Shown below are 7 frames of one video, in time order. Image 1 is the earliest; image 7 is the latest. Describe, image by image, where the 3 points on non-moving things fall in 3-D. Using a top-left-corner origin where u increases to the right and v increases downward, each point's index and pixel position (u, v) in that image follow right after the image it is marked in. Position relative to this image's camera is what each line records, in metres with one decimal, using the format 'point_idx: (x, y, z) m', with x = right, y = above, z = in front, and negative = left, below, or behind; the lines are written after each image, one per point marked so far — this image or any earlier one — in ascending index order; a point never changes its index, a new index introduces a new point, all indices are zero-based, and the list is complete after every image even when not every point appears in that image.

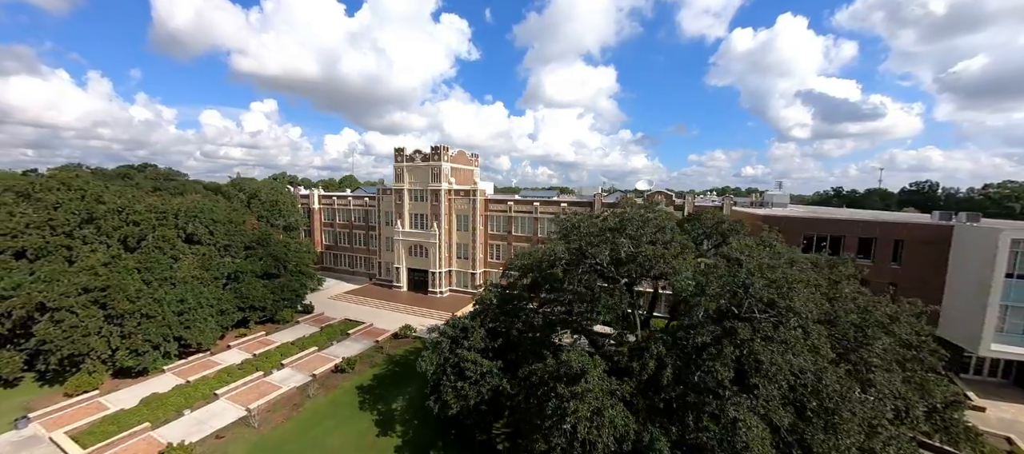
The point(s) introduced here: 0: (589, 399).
0: (+1.9, -4.7, +9.9) m
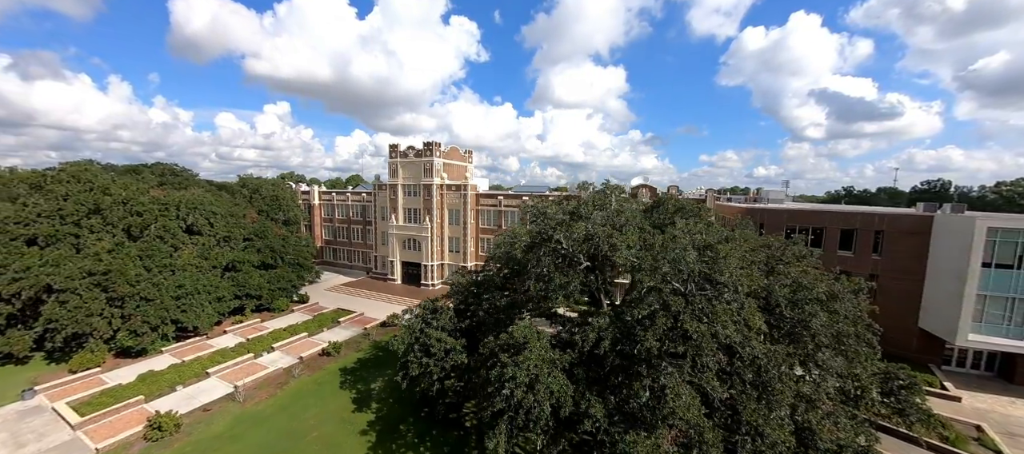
0: (+0.3, -4.1, +10.6) m
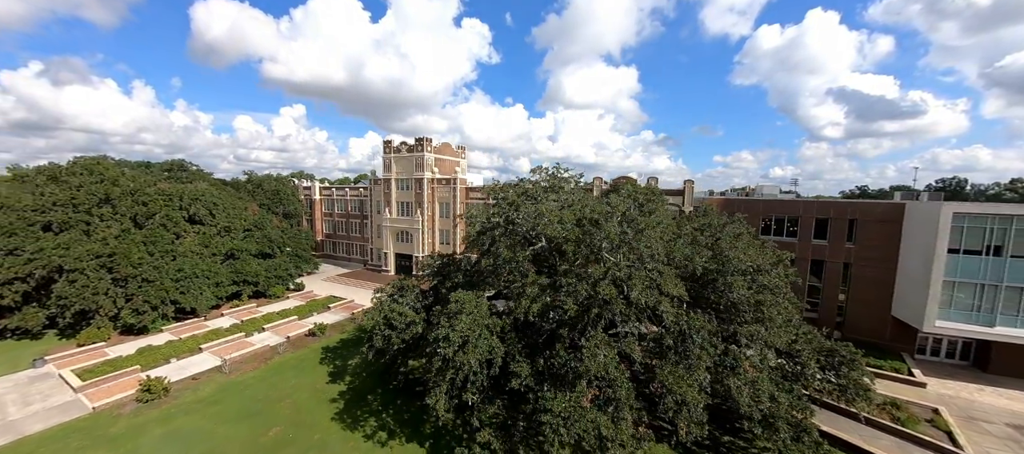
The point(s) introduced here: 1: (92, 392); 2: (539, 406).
0: (-1.7, -3.3, +11.6) m
1: (-19.8, -7.7, +16.9) m
2: (+0.7, -5.4, +10.7) m
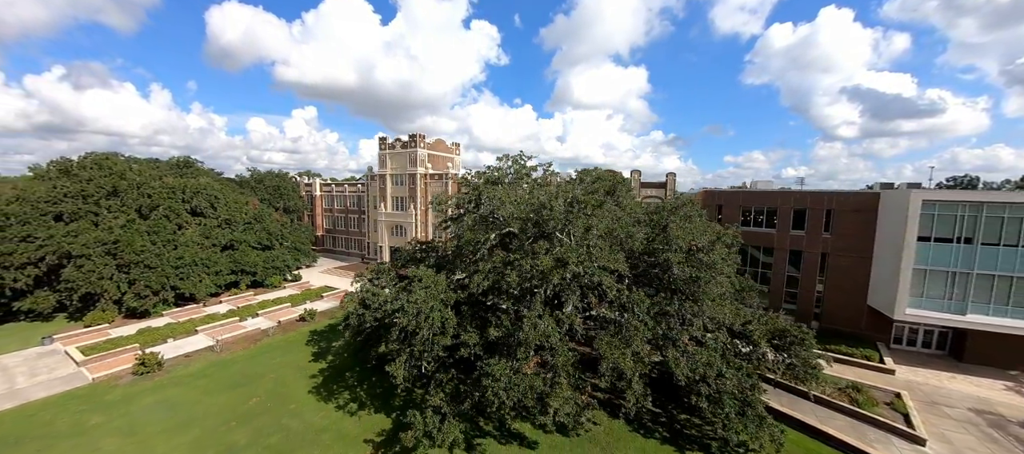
0: (-3.3, -2.6, +12.5) m
1: (-21.3, -7.0, +18.2) m
2: (-0.9, -4.7, +11.5) m
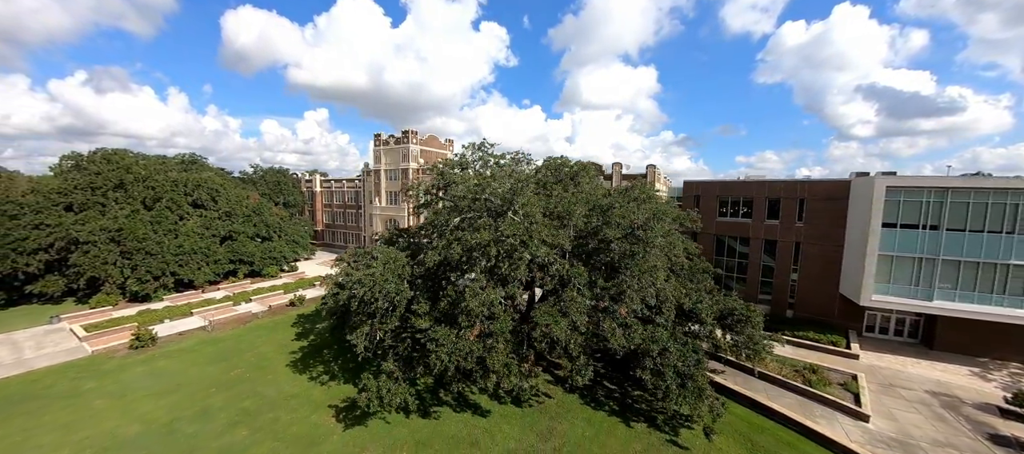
0: (-5.2, -1.8, +13.6) m
1: (-23.0, -6.2, +19.7) m
2: (-2.8, -3.9, +12.5) m
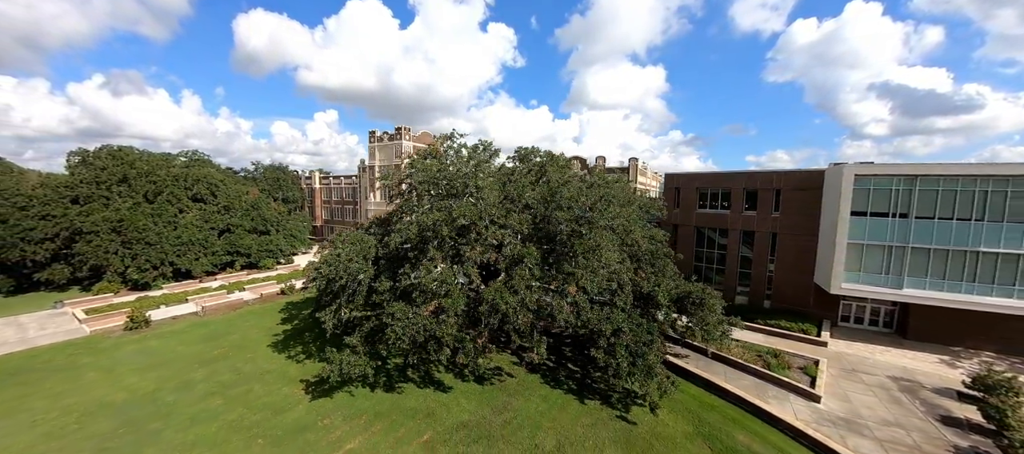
0: (-6.9, -1.2, +14.5) m
1: (-24.6, -5.6, +21.0) m
2: (-4.5, -3.3, +13.4) m
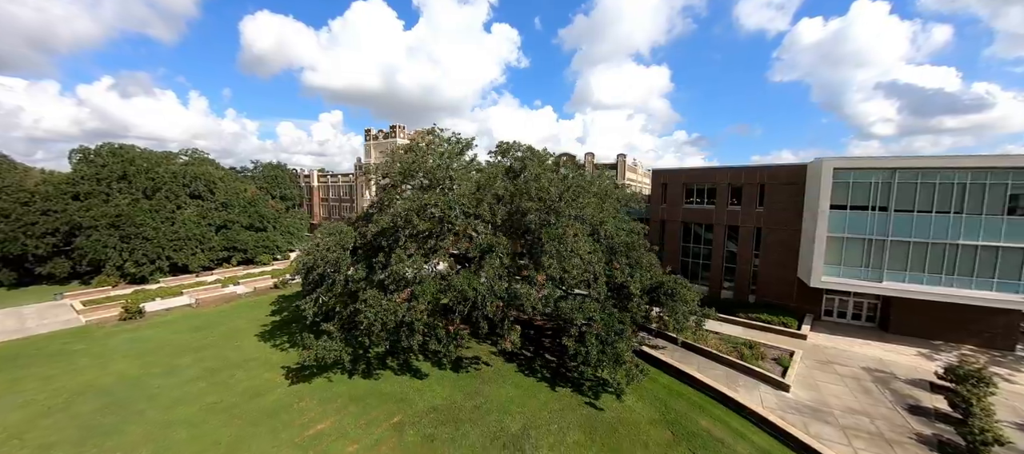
0: (-8.0, -0.8, +15.0) m
1: (-25.7, -5.2, +21.7) m
2: (-5.7, -2.9, +13.9) m
